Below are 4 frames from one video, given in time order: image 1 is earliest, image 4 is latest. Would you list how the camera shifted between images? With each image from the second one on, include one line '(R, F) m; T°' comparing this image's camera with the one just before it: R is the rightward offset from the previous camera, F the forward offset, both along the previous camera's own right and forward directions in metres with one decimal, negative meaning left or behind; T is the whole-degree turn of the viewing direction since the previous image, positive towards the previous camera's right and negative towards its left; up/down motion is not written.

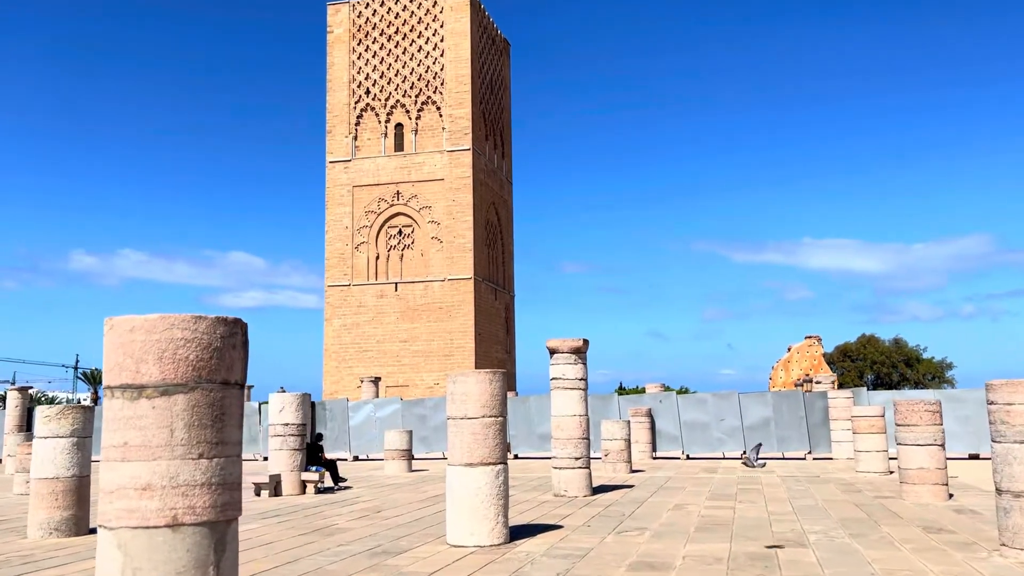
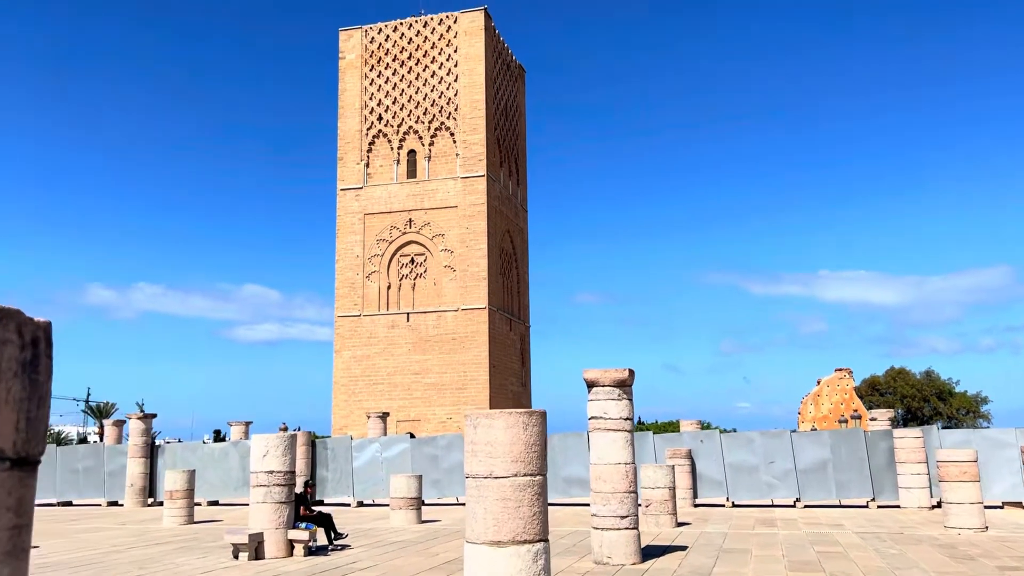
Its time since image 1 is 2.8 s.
(-0.2, +1.7) m; -1°
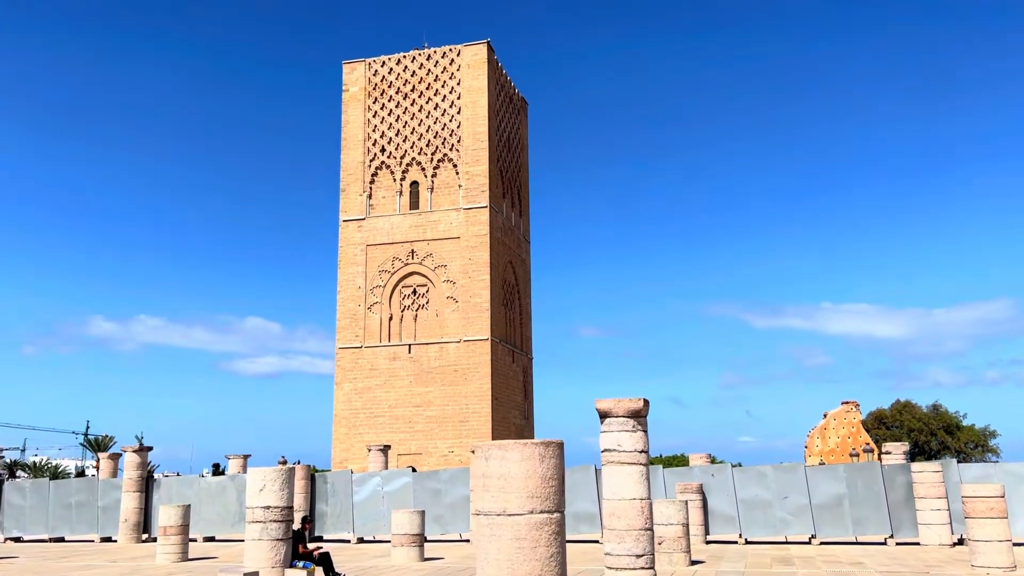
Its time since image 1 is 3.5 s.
(-0.1, +0.3) m; 0°
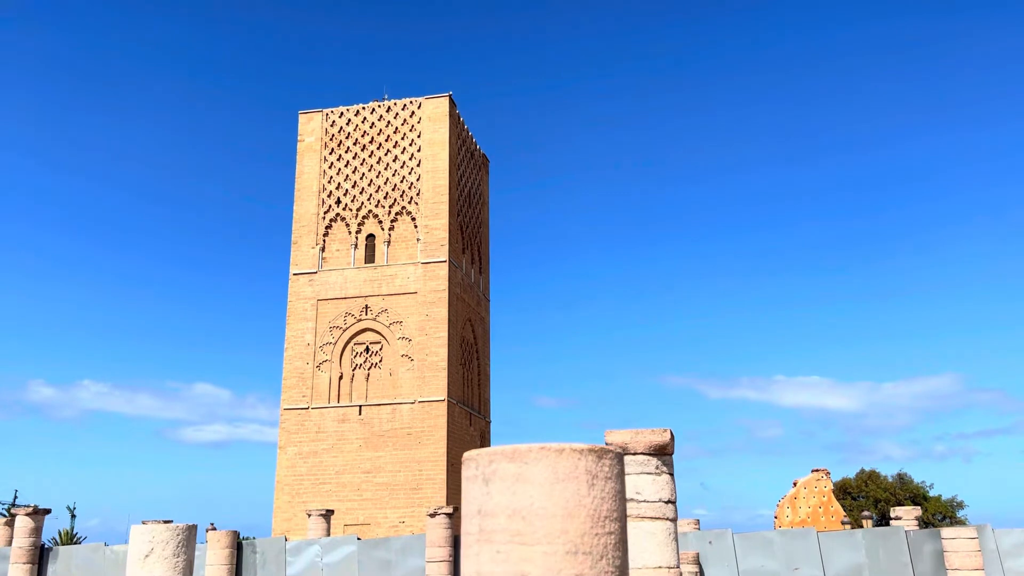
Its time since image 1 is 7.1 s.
(-0.2, +2.0) m; +3°
